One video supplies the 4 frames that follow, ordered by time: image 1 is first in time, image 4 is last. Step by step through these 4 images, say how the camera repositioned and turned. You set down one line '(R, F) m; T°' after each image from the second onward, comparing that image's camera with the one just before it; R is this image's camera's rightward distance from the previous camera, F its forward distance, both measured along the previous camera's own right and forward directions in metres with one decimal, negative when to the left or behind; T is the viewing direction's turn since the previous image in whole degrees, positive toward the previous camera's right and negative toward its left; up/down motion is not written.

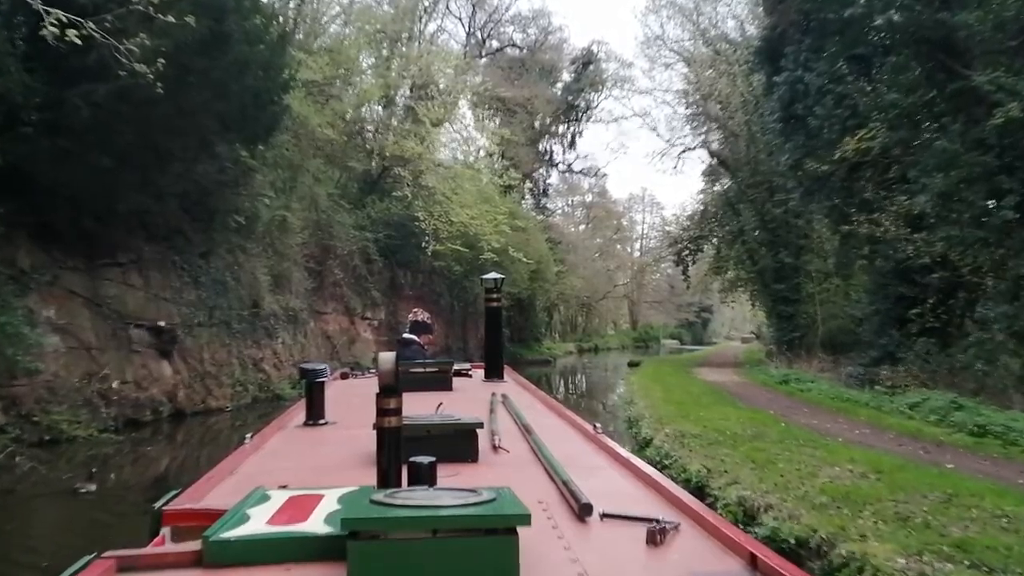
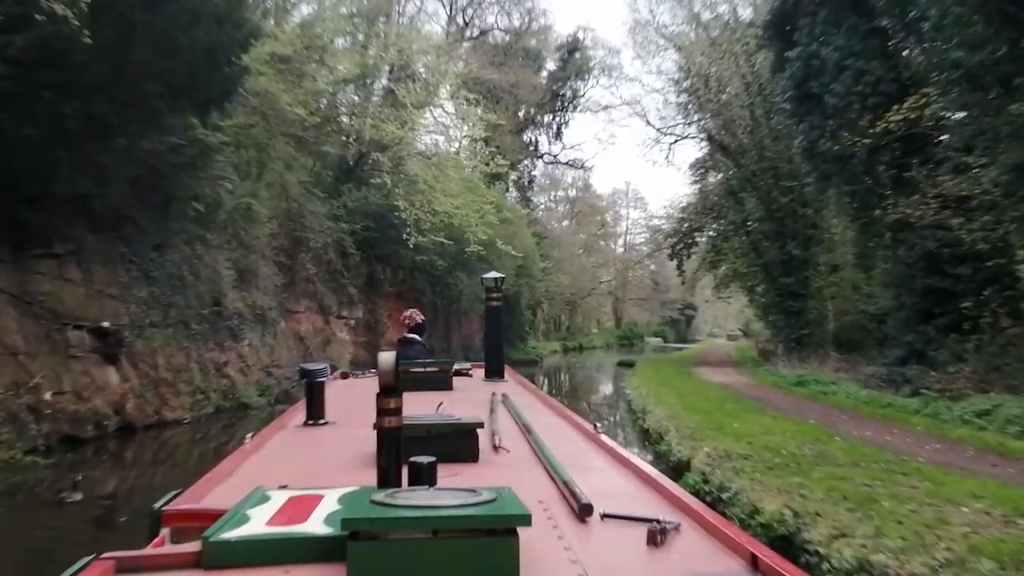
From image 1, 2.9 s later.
(-0.2, +1.4) m; +1°
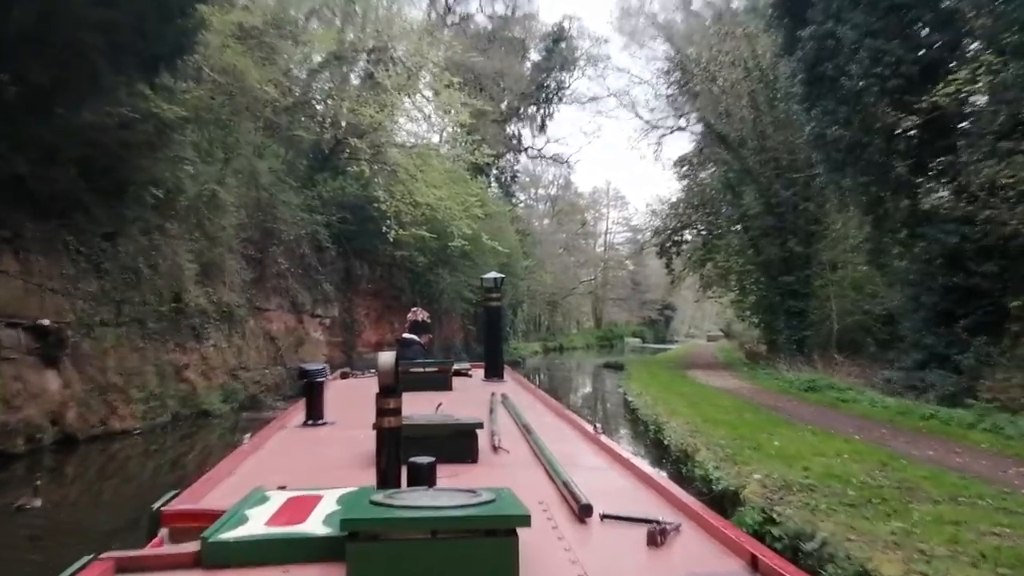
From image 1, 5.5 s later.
(-0.2, +1.1) m; +2°
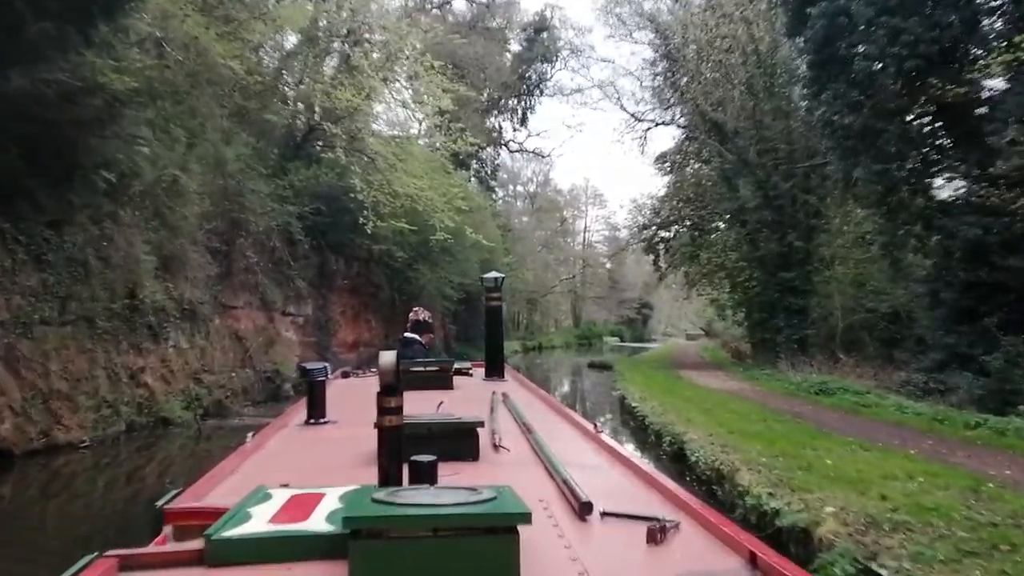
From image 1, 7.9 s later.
(-0.2, +1.0) m; +2°
